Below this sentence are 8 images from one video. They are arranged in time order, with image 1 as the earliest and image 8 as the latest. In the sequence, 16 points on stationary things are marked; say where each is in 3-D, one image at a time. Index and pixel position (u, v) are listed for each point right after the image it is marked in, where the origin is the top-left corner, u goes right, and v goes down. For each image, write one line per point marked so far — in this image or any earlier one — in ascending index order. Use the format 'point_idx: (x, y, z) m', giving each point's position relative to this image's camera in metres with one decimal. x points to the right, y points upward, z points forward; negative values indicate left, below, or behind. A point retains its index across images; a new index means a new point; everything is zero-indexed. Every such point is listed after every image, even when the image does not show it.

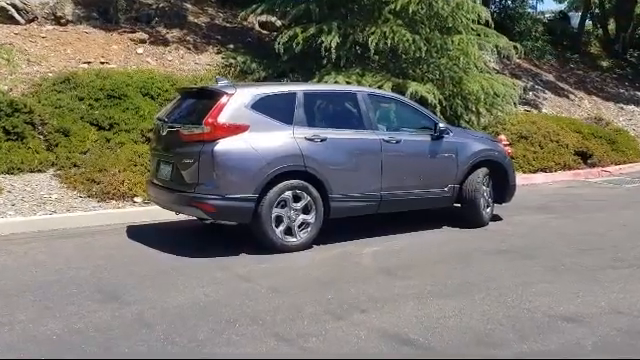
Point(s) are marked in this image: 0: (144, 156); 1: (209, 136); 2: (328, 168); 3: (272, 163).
0: (-3.2, +0.4, +11.4) m
1: (-1.3, +0.5, +7.3) m
2: (+0.1, +0.2, +7.9) m
3: (-0.6, +0.2, +7.5) m
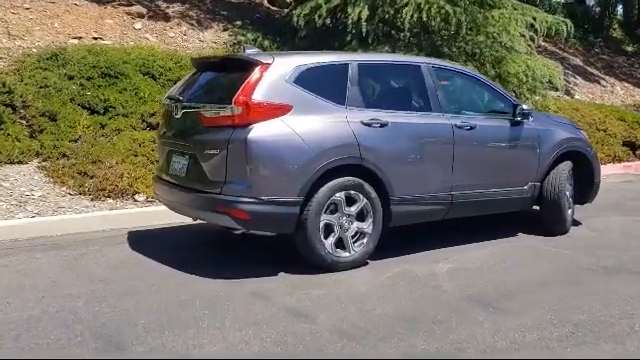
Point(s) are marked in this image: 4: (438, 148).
0: (-2.7, +0.5, +9.6) m
1: (-0.7, +0.5, +5.5) m
2: (+0.7, +0.2, +6.1) m
3: (0.0, +0.2, +5.7) m
4: (+1.2, +0.3, +6.4) m
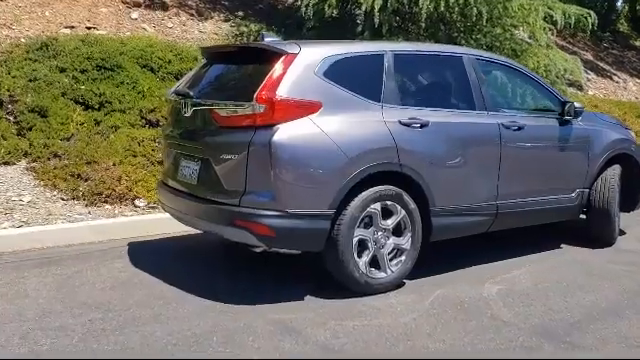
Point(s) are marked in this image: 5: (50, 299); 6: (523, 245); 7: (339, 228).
0: (-2.5, +0.5, +8.8) m
1: (-0.4, +0.5, +4.7) m
2: (+1.0, +0.1, +5.3) m
3: (+0.3, +0.2, +4.9) m
4: (+1.5, +0.3, +5.7) m
5: (-2.1, -0.9, +4.9) m
6: (+2.1, -0.7, +6.6) m
7: (+0.1, -0.4, +4.9) m
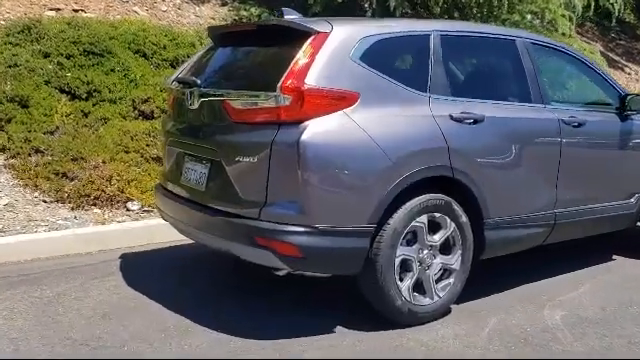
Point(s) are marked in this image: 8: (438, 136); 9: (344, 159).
0: (-2.3, +0.5, +7.9) m
1: (-0.2, +0.4, +3.8) m
2: (+1.2, +0.1, +4.5) m
3: (+0.5, +0.1, +4.0) m
4: (+1.7, +0.2, +4.8) m
5: (-1.9, -1.0, +4.0) m
6: (+2.3, -0.7, +5.7) m
7: (+0.4, -0.4, +4.0) m
8: (+0.8, +0.3, +4.2) m
9: (+0.1, +0.1, +3.9) m
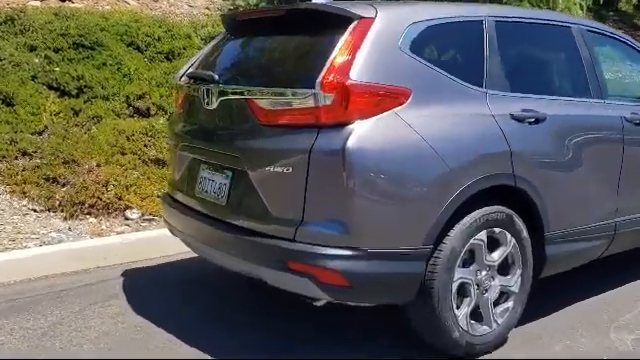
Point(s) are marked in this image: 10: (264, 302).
0: (-2.1, +0.5, +7.2) m
1: (+0.1, +0.3, +3.2) m
2: (+1.4, 0.0, +3.9) m
3: (+0.8, 0.0, +3.4) m
4: (+1.9, +0.2, +4.2) m
5: (-1.7, -1.1, +3.4) m
6: (+2.6, -0.7, +5.2) m
7: (+0.6, -0.5, +3.4) m
8: (+1.0, +0.2, +3.6) m
9: (+0.4, +0.1, +3.3) m
10: (-0.4, -0.9, +4.4) m
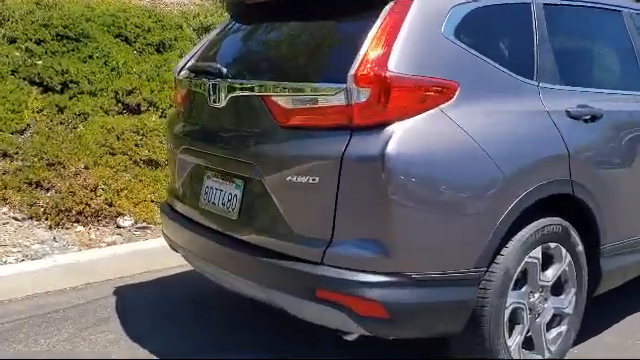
0: (-2.1, +0.5, +6.6) m
1: (+0.2, +0.3, +2.7) m
2: (+1.6, 0.0, +3.4) m
3: (+0.9, 0.0, +2.9) m
4: (+2.1, +0.1, +3.8) m
5: (-1.5, -1.1, +2.8) m
6: (+2.7, -0.7, +4.7) m
7: (+0.8, -0.5, +2.9) m
8: (+1.2, +0.2, +3.1) m
9: (+0.5, 0.0, +2.7) m
10: (-0.2, -0.9, +3.9) m
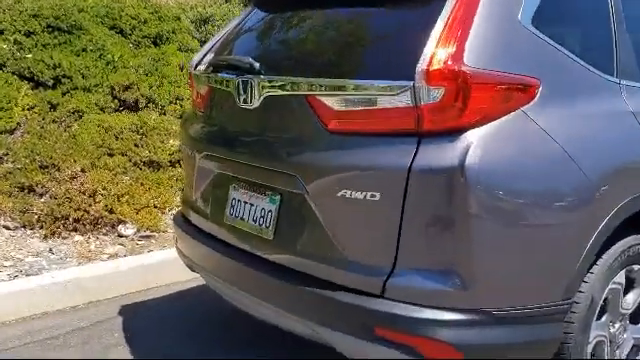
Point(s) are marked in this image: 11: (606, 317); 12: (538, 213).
0: (-1.9, +0.4, +6.1) m
1: (+0.4, +0.2, +2.3) m
2: (+1.8, -0.1, +3.0) m
3: (+1.1, -0.1, +2.5) m
4: (+2.3, +0.1, +3.3) m
5: (-1.3, -1.2, +2.4) m
6: (+2.9, -0.8, +4.3) m
7: (+1.0, -0.6, +2.5) m
8: (+1.4, +0.1, +2.7) m
9: (+0.7, 0.0, +2.3) m
10: (0.0, -0.9, +3.5) m
11: (+1.3, -0.6, +2.7) m
12: (+0.9, -0.2, +2.4) m
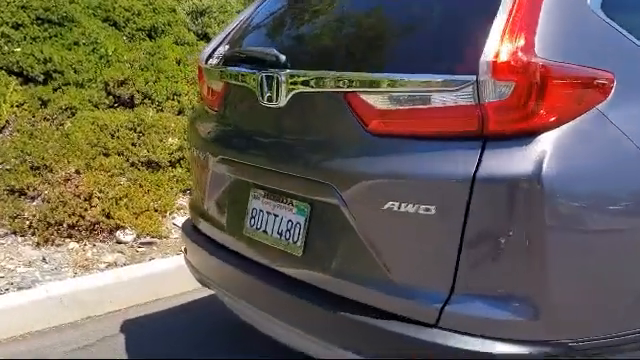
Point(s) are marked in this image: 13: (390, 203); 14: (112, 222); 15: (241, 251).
0: (-1.8, +0.4, +5.8) m
1: (+0.6, +0.2, +1.9) m
2: (+1.9, -0.1, +2.7) m
3: (+1.3, -0.1, +2.2) m
4: (+2.4, +0.1, +3.1) m
5: (-1.1, -1.2, +2.1) m
6: (+3.0, -0.8, +4.1) m
7: (+1.1, -0.6, +2.2) m
8: (+1.5, +0.1, +2.4) m
9: (+0.9, -0.1, +2.0) m
10: (+0.1, -1.0, +3.1) m
11: (+1.4, -0.6, +2.4) m
12: (+1.1, -0.2, +2.1) m
13: (+0.2, -0.1, +2.1) m
14: (-1.6, -0.3, +4.8) m
15: (-0.4, -0.3, +2.7) m
